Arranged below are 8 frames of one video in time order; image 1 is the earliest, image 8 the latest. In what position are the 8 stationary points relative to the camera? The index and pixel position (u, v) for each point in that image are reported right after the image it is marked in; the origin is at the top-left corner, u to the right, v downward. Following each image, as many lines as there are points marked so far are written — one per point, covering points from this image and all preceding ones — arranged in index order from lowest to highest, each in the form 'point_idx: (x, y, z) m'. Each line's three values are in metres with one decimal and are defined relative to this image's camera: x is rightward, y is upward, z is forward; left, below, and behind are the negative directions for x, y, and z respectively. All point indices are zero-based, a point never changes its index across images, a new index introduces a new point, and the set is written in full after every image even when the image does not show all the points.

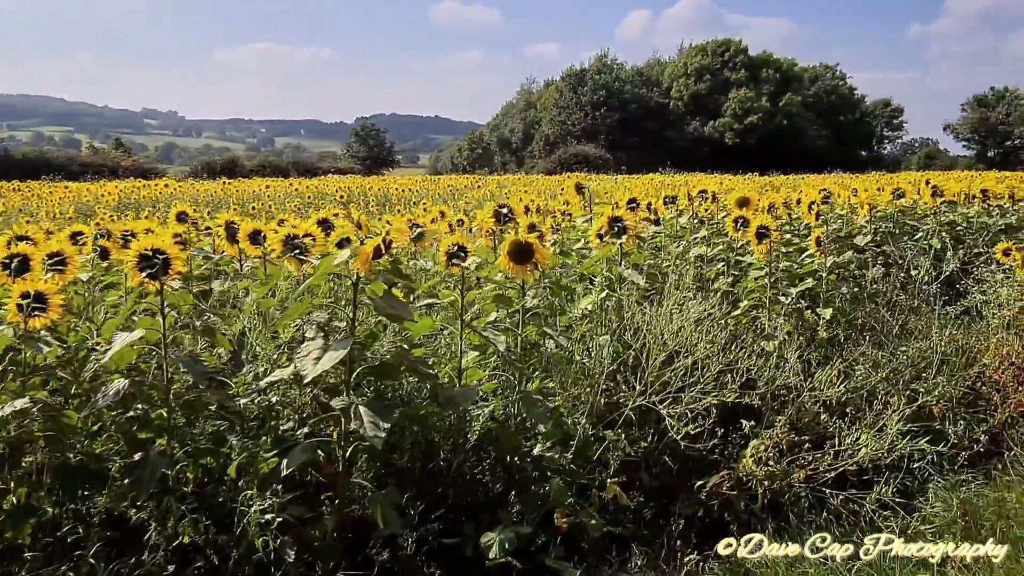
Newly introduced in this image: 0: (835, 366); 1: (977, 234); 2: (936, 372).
0: (+1.4, -0.4, +3.3) m
1: (+3.3, +0.4, +5.3) m
2: (+1.9, -0.4, +3.4) m
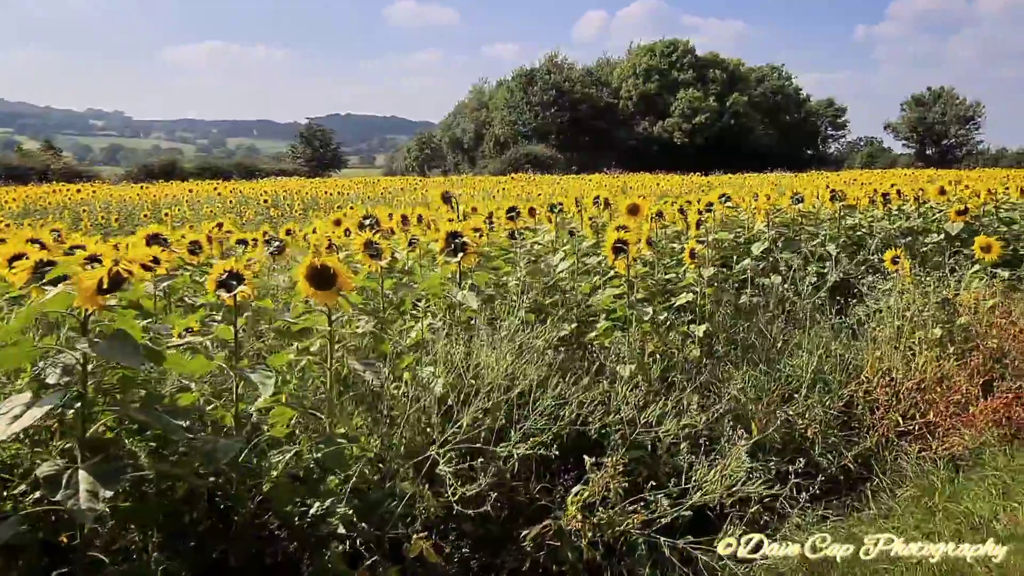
0: (+0.7, -0.4, +3.0) m
1: (+2.5, +0.3, +5.1) m
2: (+1.3, -0.5, +3.2) m
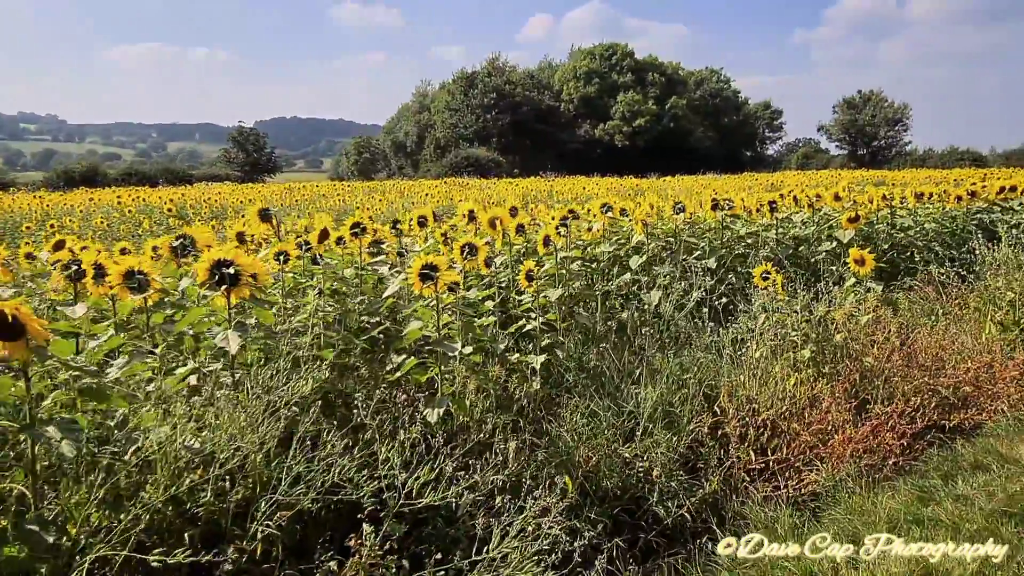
0: (0.0, -0.6, +2.7) m
1: (+1.6, +0.2, +4.9) m
2: (+0.5, -0.6, +2.9) m
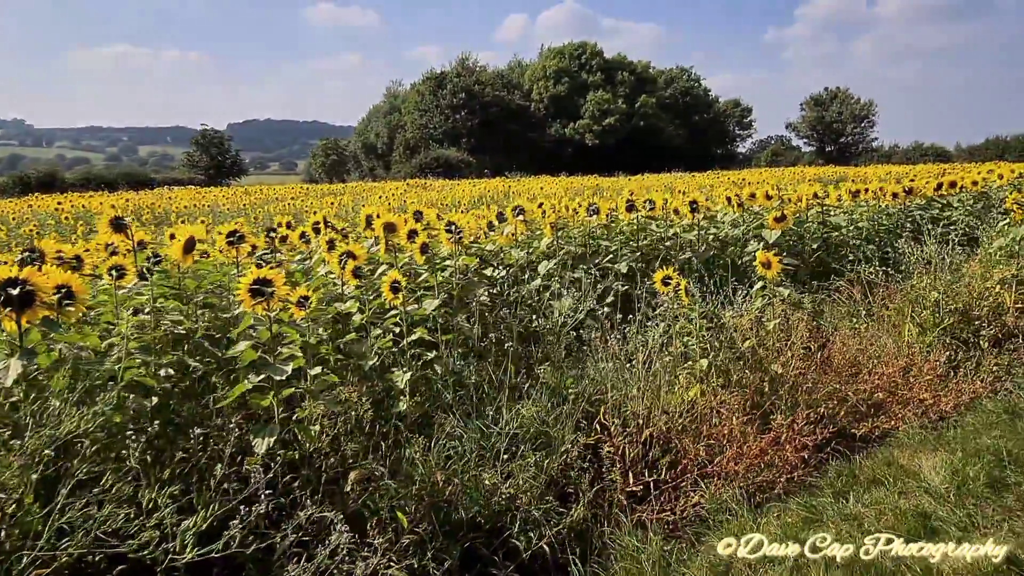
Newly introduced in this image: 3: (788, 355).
0: (-0.5, -0.6, +2.4) m
1: (+1.0, +0.2, +4.7) m
2: (0.0, -0.6, +2.7) m
3: (+1.4, -0.3, +3.8) m
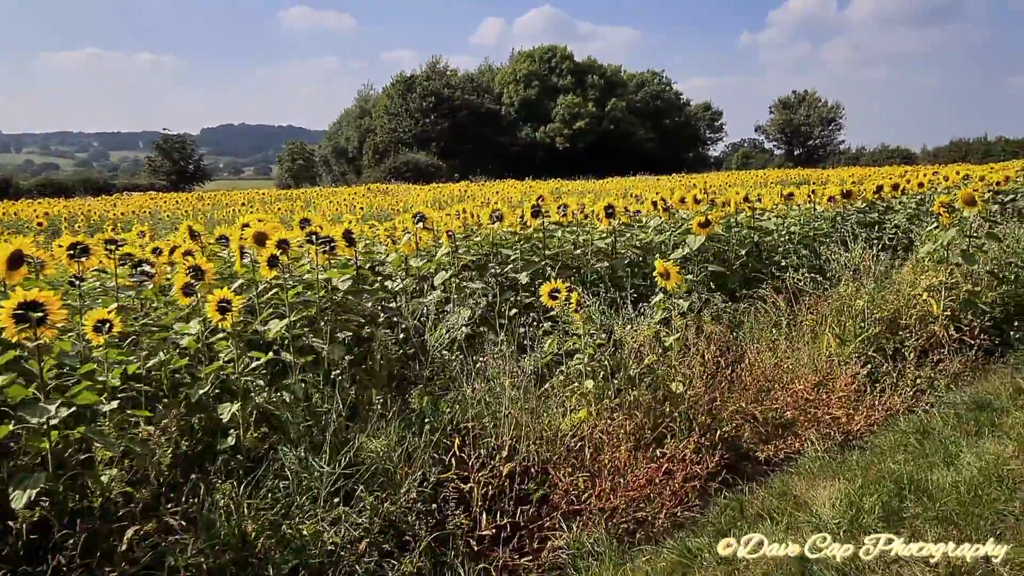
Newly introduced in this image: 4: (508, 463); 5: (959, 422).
0: (-1.0, -0.7, +2.1) m
1: (+0.4, +0.2, +4.4) m
2: (-0.5, -0.7, +2.4) m
3: (+0.9, -0.4, +3.6) m
4: (0.0, -0.7, +2.8) m
5: (+2.1, -0.6, +3.5) m
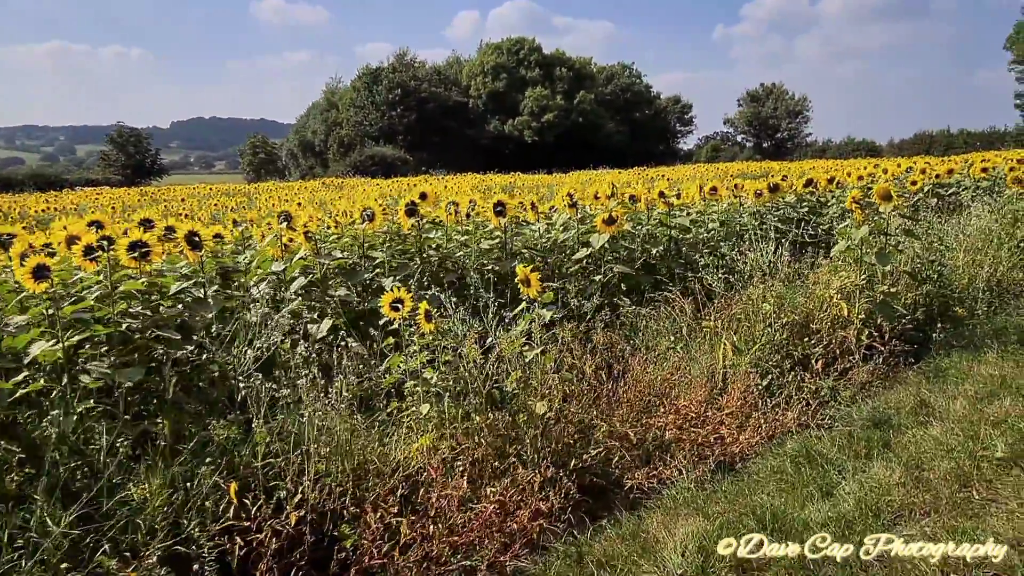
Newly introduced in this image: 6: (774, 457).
0: (-1.7, -0.7, +1.7) m
1: (-0.3, +0.1, +4.1) m
2: (-1.2, -0.7, +2.0) m
3: (+0.2, -0.4, +3.2) m
4: (-0.6, -0.7, +2.4) m
5: (+1.4, -0.7, +3.1) m
6: (+1.1, -0.7, +3.1) m
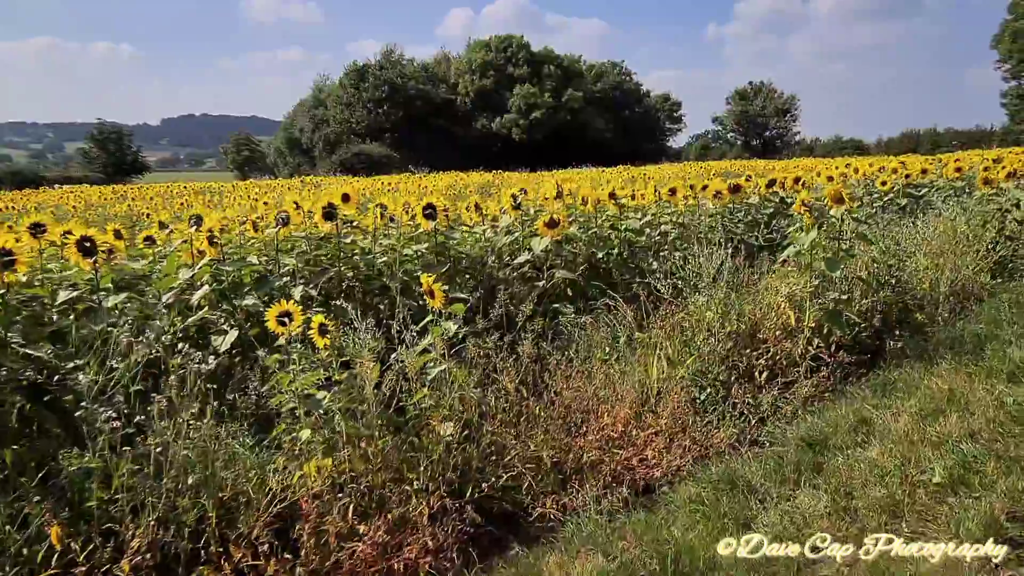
0: (-2.0, -0.8, +1.4) m
1: (-0.7, +0.1, +3.8) m
2: (-1.5, -0.8, +1.7) m
3: (-0.2, -0.5, +3.0) m
4: (-1.0, -0.8, +2.1) m
5: (+1.0, -0.7, +2.9) m
6: (+0.7, -0.7, +2.8) m
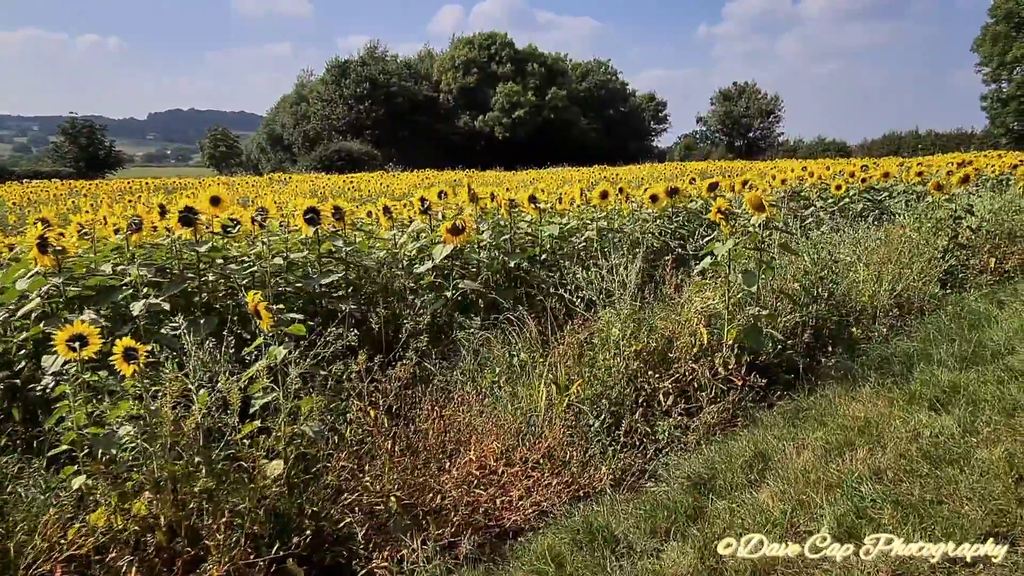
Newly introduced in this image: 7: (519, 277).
0: (-2.5, -0.8, +1.0) m
1: (-1.2, 0.0, +3.4) m
2: (-2.1, -0.8, +1.4) m
3: (-0.7, -0.5, +2.6) m
4: (-1.6, -0.8, +1.8) m
5: (+0.5, -0.8, +2.6) m
6: (+0.2, -0.8, +2.5) m
7: (+0.1, +0.1, +4.6) m
